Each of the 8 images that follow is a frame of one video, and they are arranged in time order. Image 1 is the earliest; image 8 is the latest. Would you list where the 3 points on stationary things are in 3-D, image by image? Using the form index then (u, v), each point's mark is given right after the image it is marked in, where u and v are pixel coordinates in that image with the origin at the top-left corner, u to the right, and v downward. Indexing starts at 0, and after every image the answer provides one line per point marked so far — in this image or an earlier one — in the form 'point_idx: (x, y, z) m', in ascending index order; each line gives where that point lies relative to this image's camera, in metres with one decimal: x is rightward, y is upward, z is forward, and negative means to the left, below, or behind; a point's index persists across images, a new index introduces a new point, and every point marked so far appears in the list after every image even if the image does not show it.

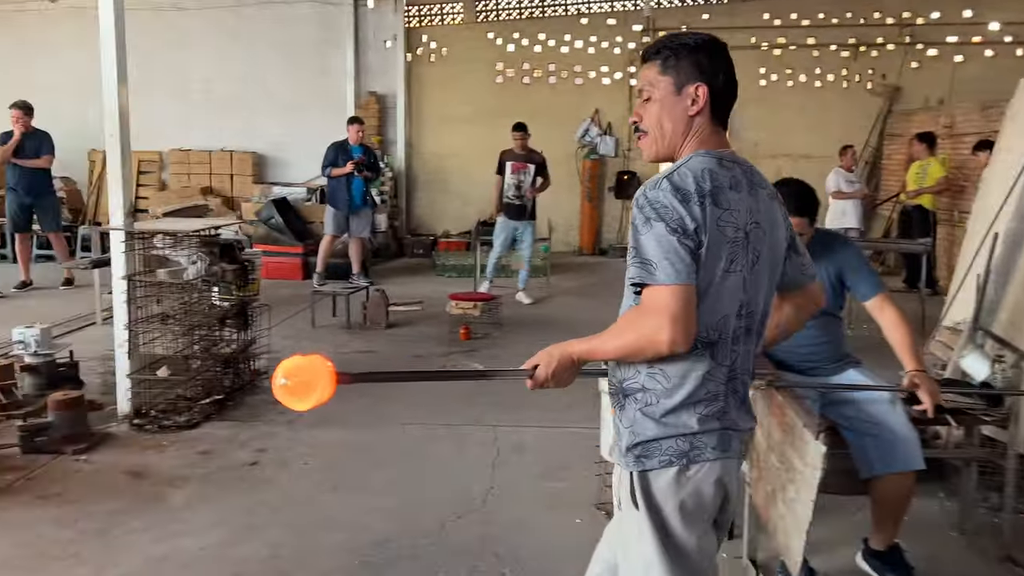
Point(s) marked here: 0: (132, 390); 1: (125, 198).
0: (-2.1, -0.6, +4.6) m
1: (-2.1, +0.5, +4.4) m
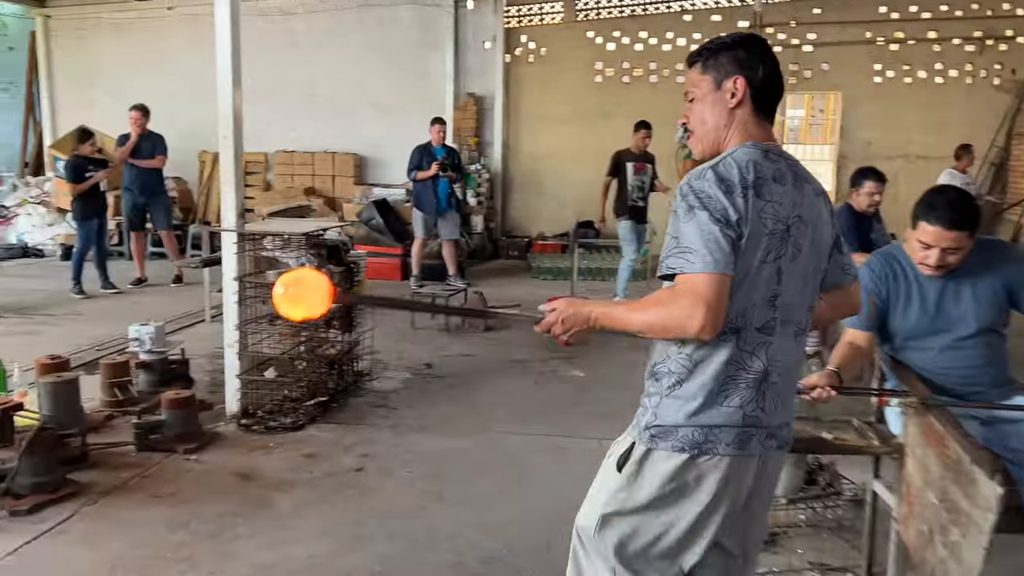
0: (-1.5, -0.6, +4.6) m
1: (-1.5, +0.5, +4.5) m
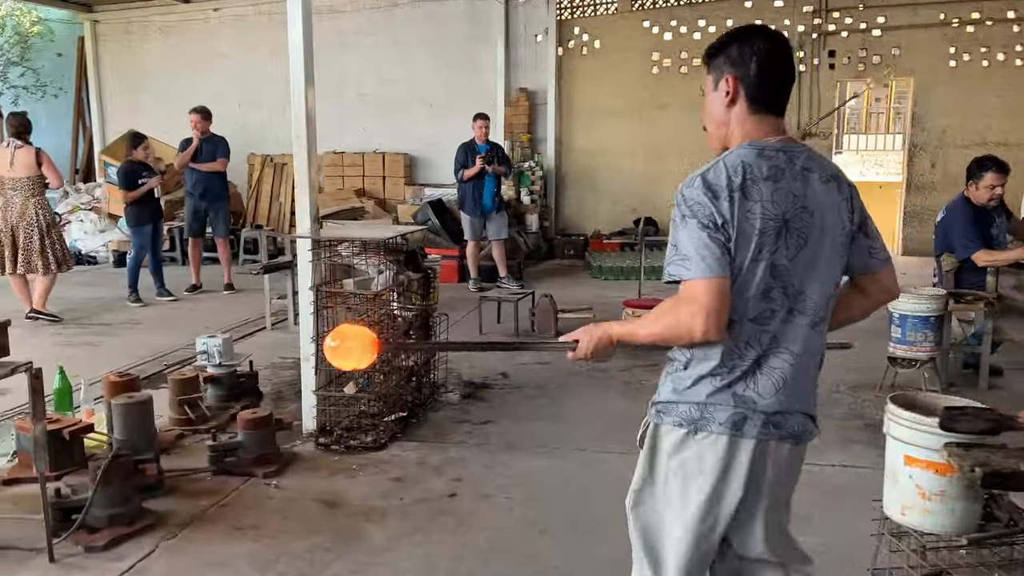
0: (-1.0, -0.6, +4.3) m
1: (-1.0, +0.4, +4.2) m
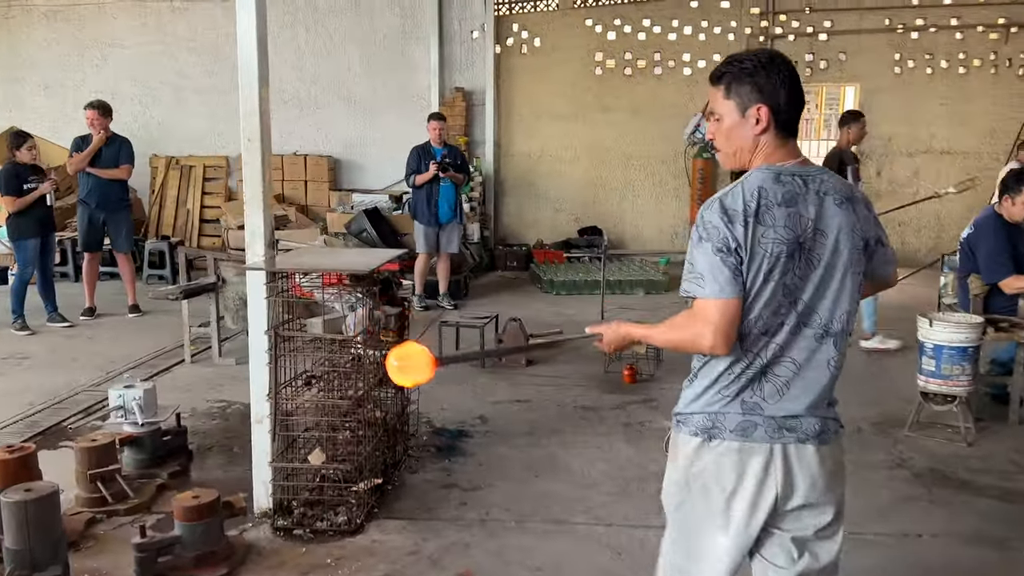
0: (-1.0, -0.8, +3.4) m
1: (-1.0, +0.3, +3.3) m
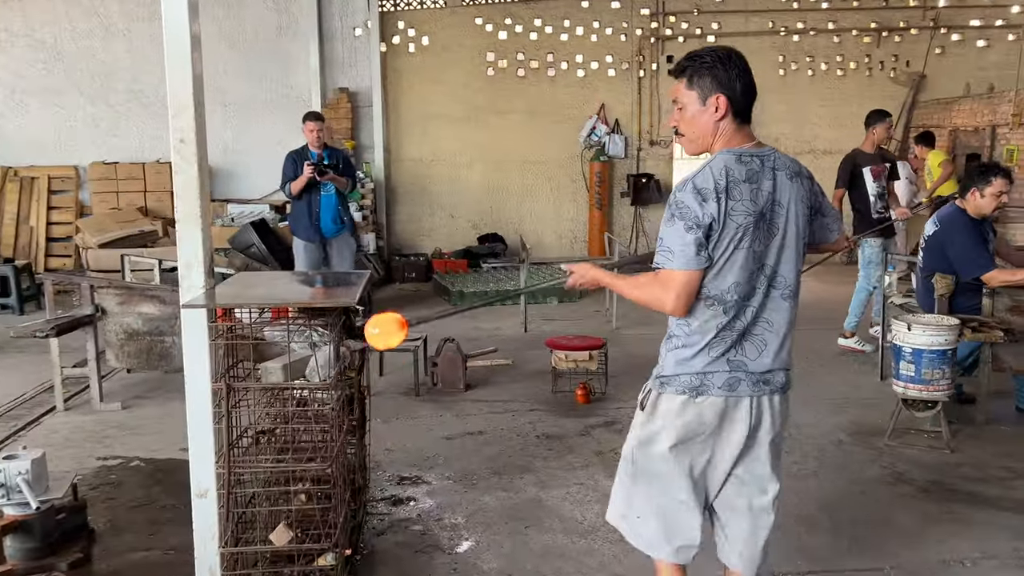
0: (-0.9, -0.9, +2.7) m
1: (-1.0, +0.1, +2.6) m
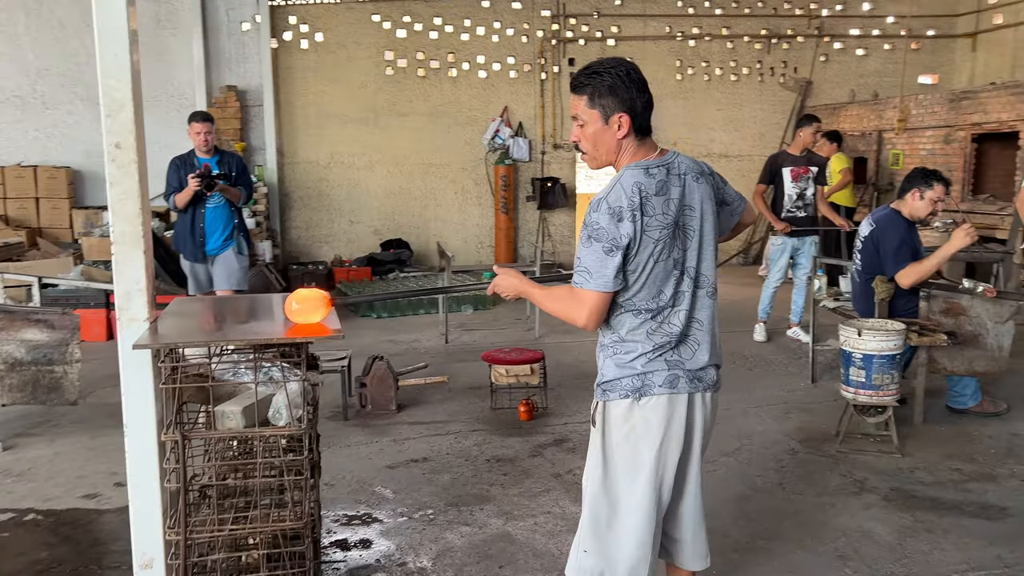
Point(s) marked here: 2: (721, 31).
0: (-0.9, -1.0, +2.3) m
1: (-1.0, 0.0, +2.2) m
2: (+2.8, +3.4, +11.0) m
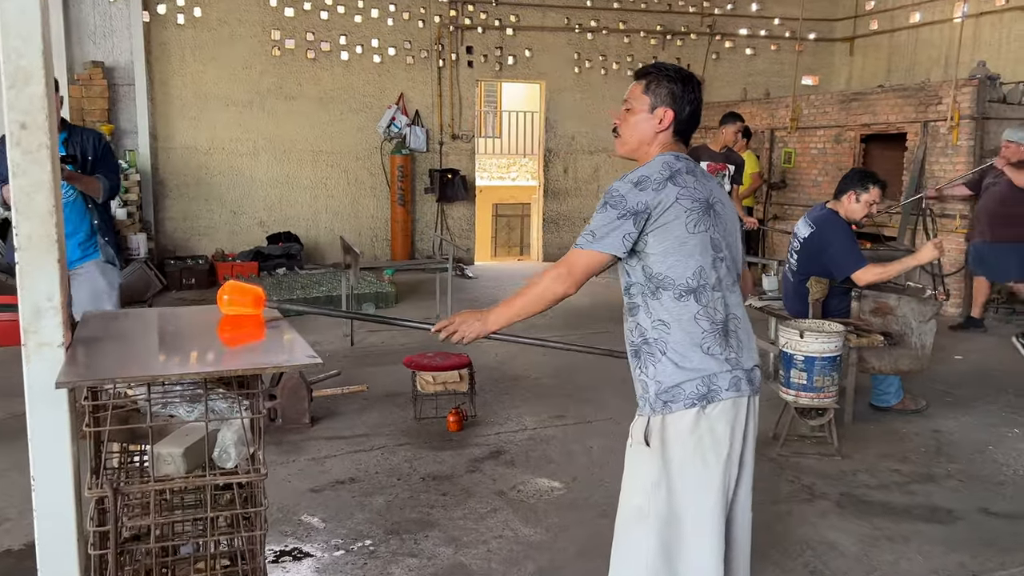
0: (-0.9, -1.0, +1.9) m
1: (-1.0, 0.0, +1.7) m
2: (+1.4, +3.5, +10.9) m
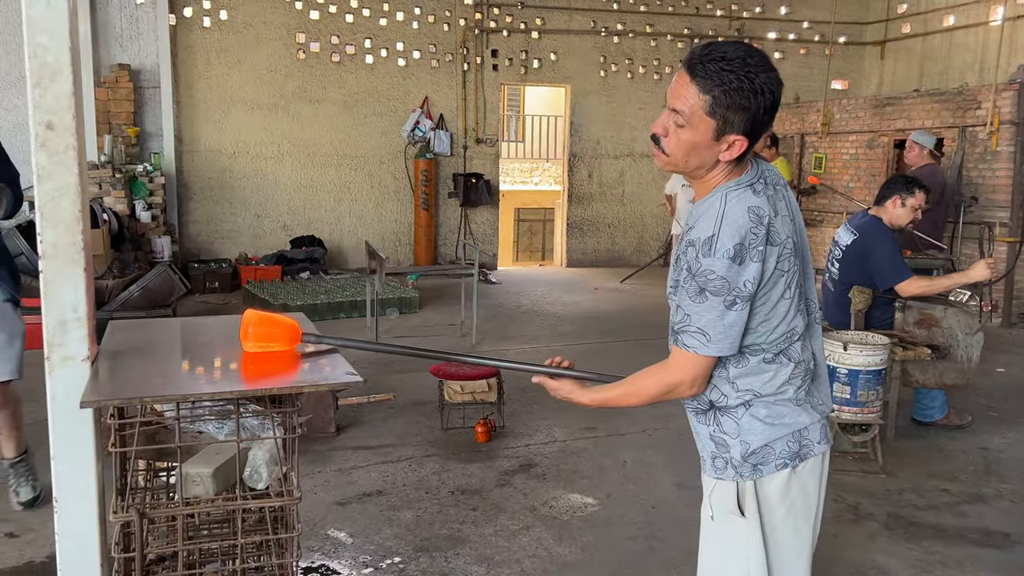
0: (-0.8, -1.1, +1.8) m
1: (-0.8, 0.0, +1.6) m
2: (+1.8, +3.4, +10.8) m
